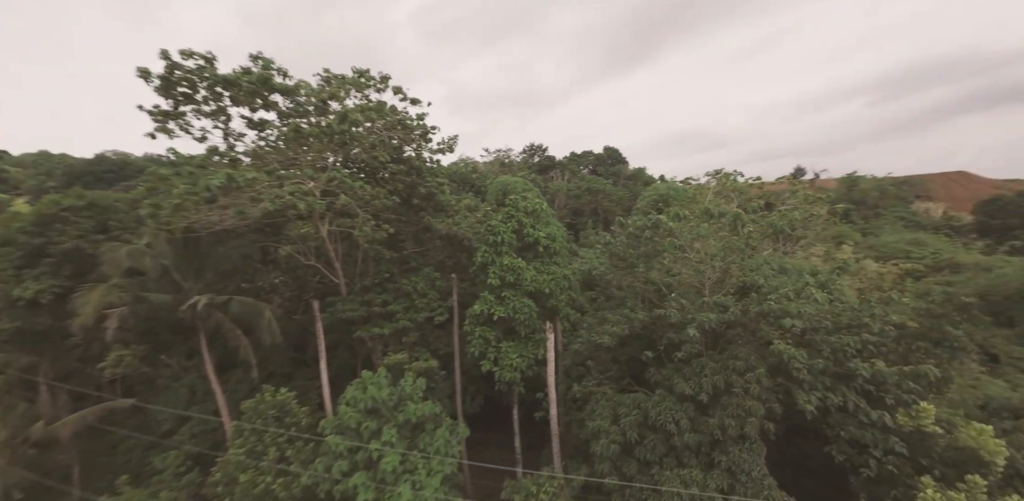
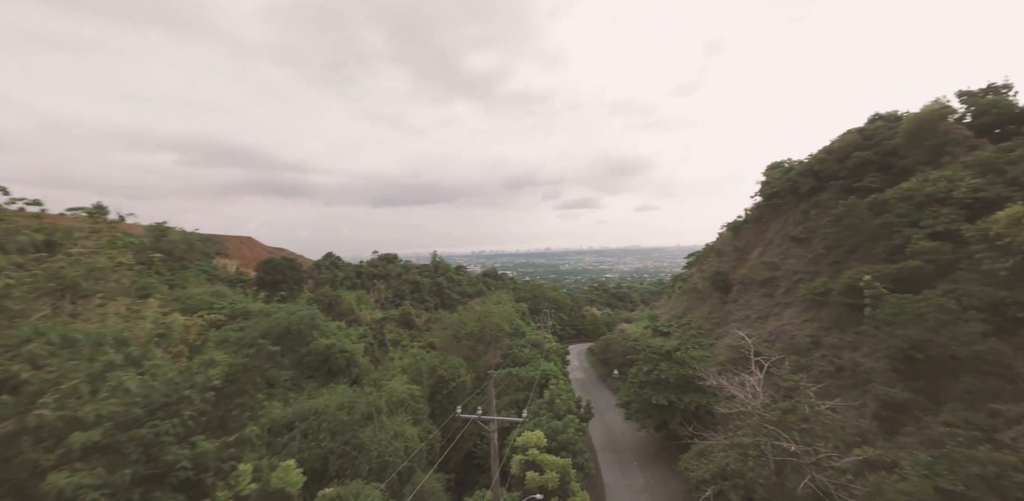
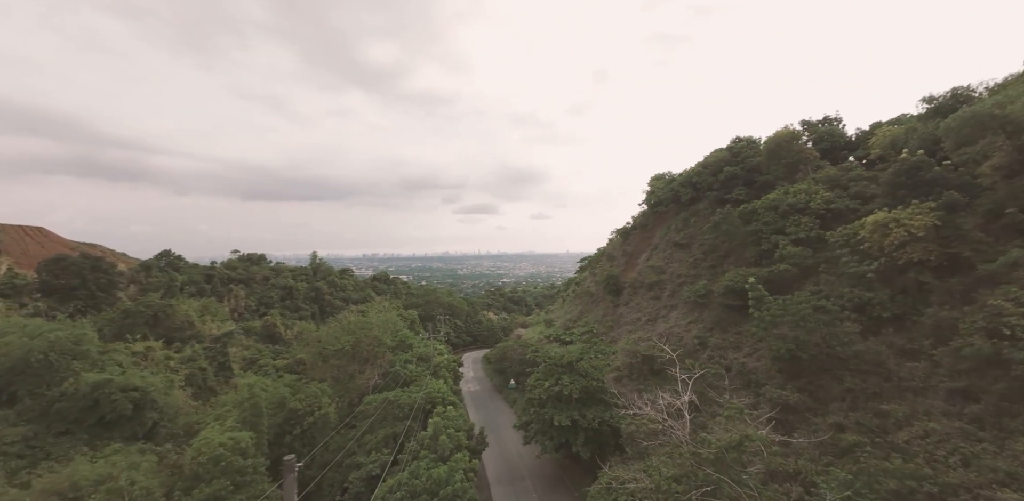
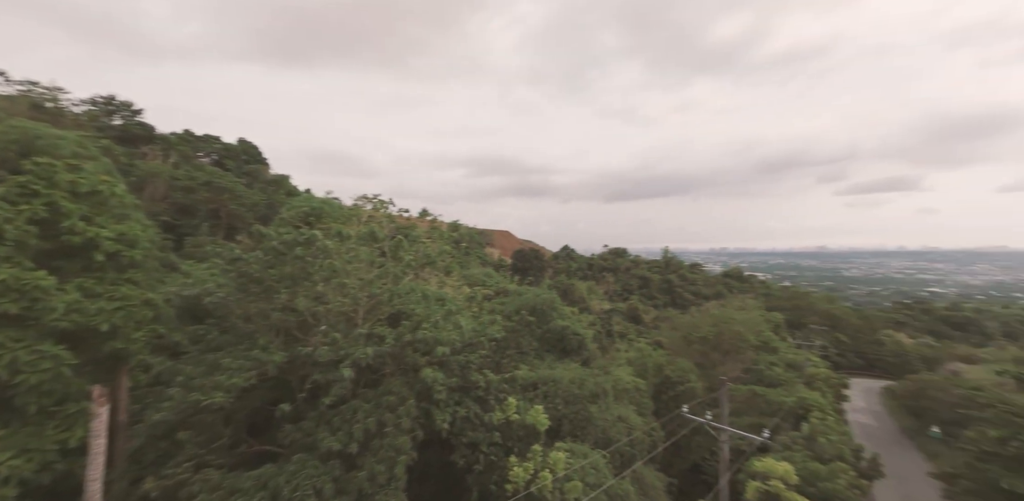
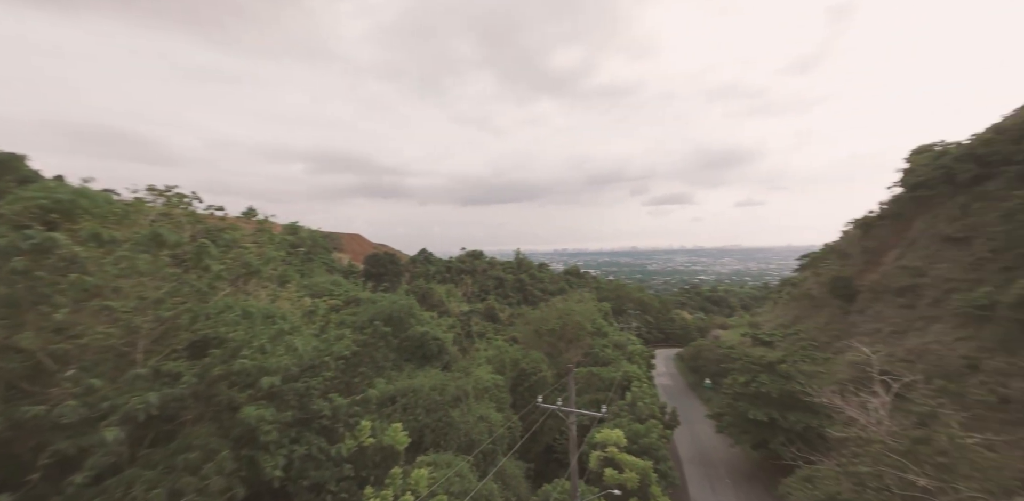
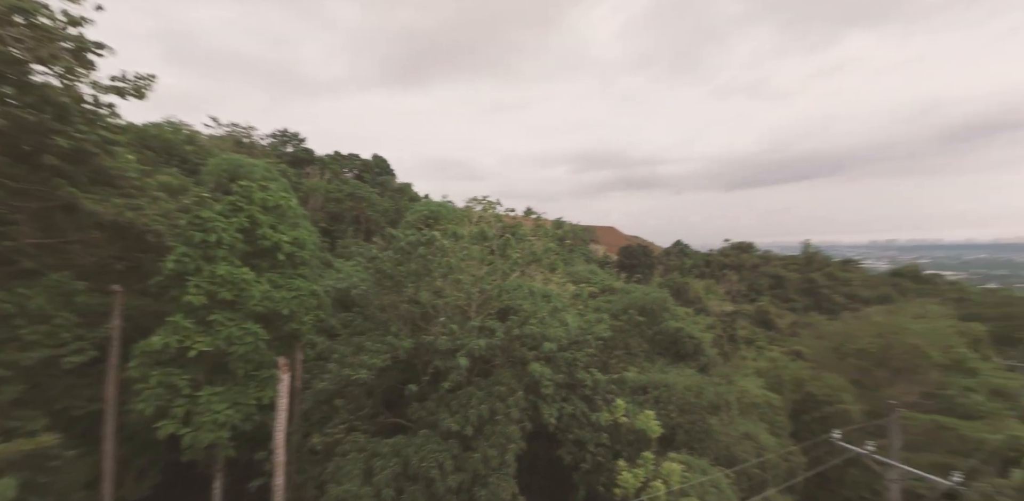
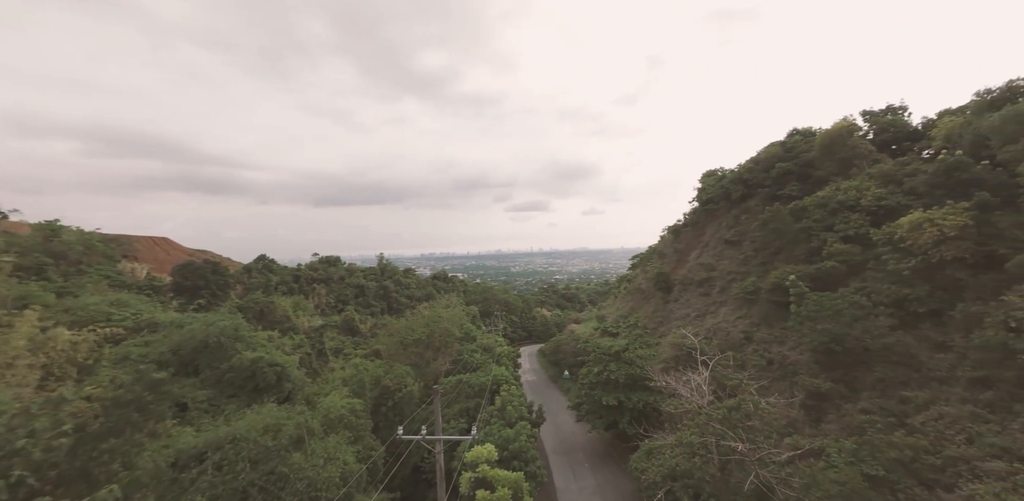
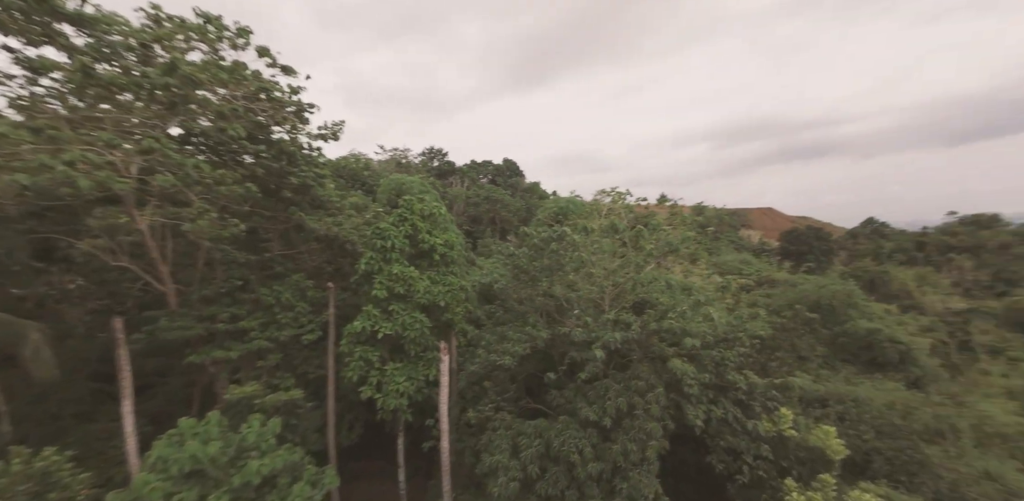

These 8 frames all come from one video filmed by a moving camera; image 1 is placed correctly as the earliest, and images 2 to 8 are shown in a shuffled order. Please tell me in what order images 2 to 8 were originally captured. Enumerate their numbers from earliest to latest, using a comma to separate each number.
8, 6, 4, 5, 2, 7, 3
